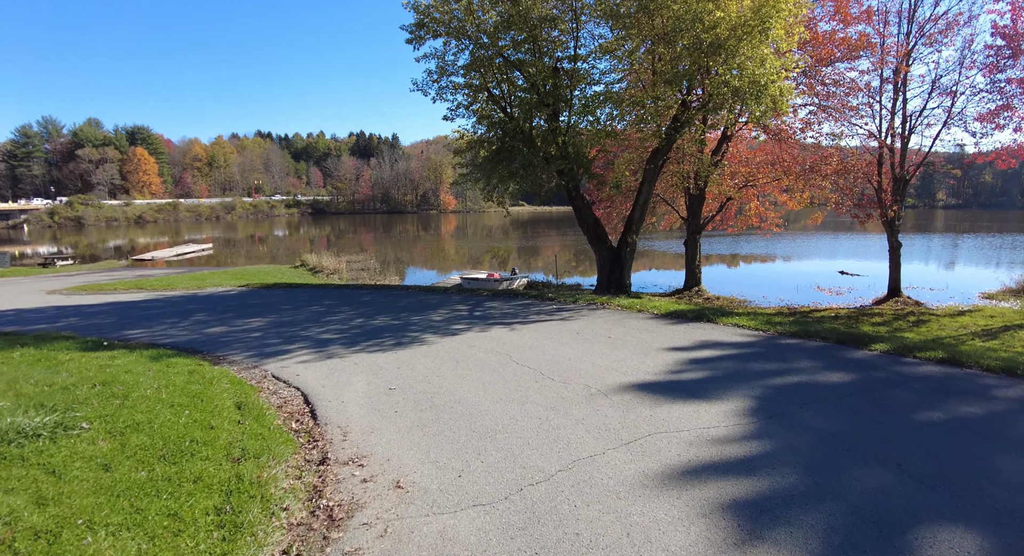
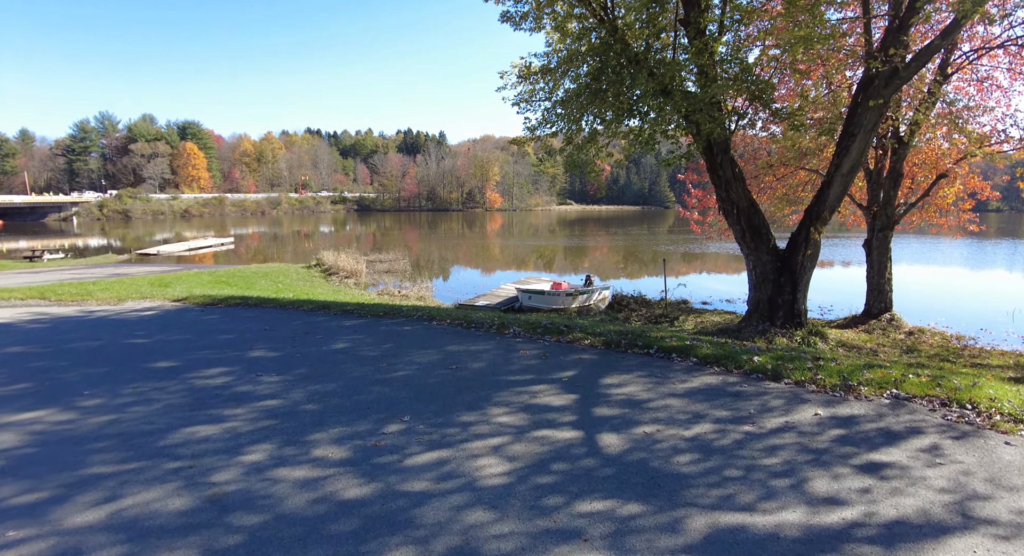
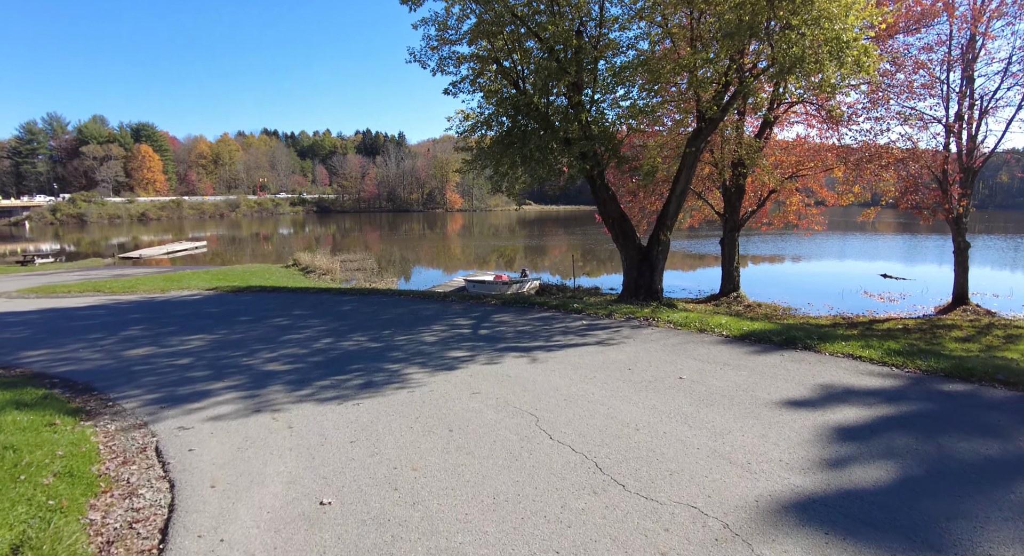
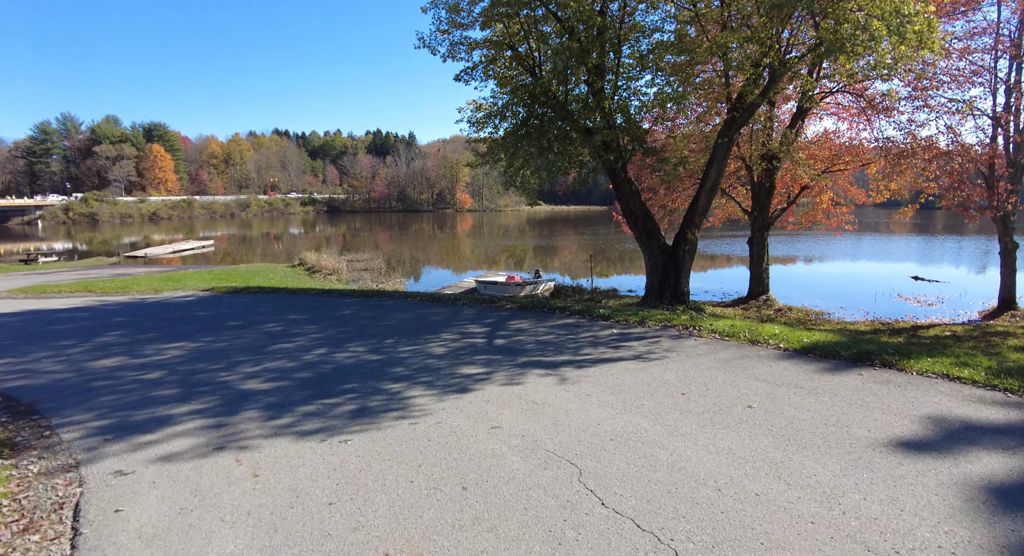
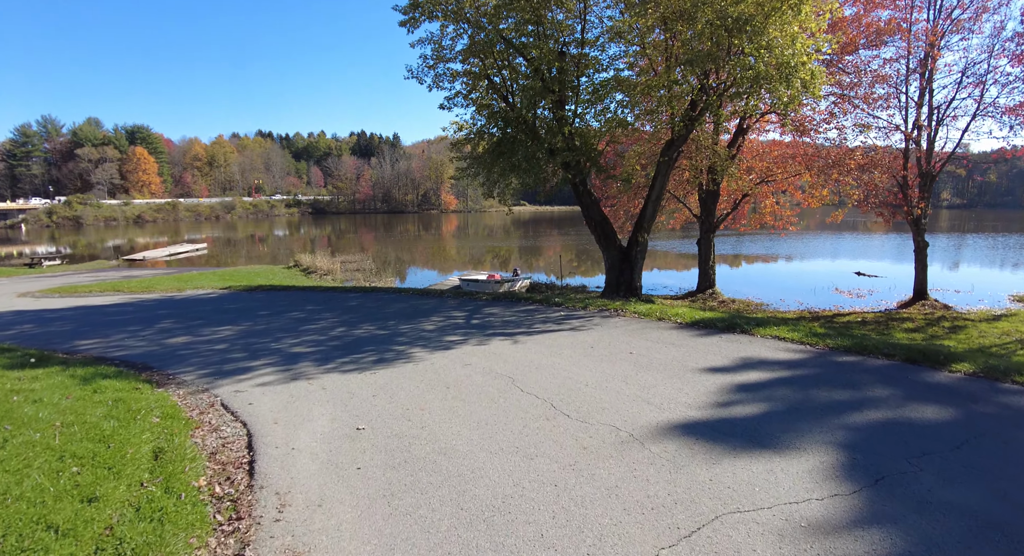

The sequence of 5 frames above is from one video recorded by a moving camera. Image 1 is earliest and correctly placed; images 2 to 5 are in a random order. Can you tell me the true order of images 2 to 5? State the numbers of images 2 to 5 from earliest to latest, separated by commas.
5, 3, 4, 2
